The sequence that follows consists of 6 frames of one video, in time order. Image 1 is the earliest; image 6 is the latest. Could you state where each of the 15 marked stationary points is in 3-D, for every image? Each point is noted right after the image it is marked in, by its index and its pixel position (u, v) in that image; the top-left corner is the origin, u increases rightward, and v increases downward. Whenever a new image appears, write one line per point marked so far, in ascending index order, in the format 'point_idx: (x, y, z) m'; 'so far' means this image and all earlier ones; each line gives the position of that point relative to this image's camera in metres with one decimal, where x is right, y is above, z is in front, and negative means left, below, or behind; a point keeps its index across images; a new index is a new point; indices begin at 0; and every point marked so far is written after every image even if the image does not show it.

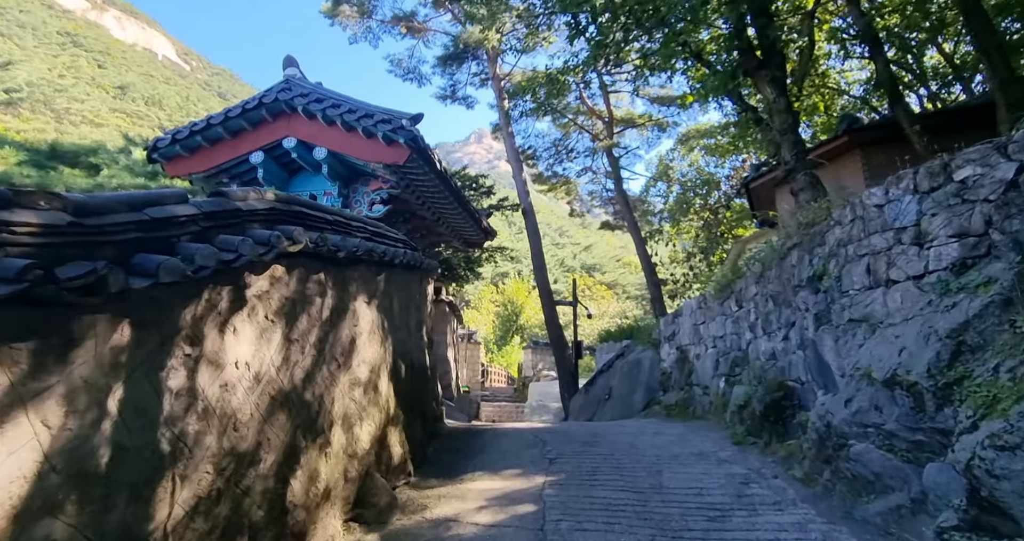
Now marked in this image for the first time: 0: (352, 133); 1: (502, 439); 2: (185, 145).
0: (-2.2, +1.8, +8.3) m
1: (-0.1, -1.6, +5.9) m
2: (-4.4, +1.7, +8.3) m
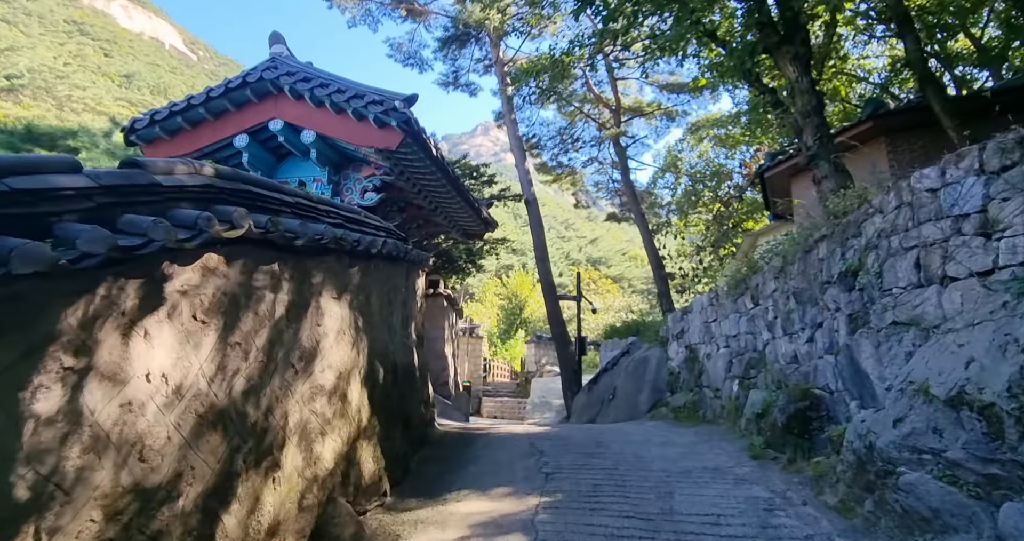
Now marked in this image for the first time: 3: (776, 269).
0: (-2.2, +2.0, +7.8) m
1: (-0.1, -1.6, +5.4) m
2: (-4.4, +1.8, +7.8) m
3: (+2.5, 0.0, +5.8) m
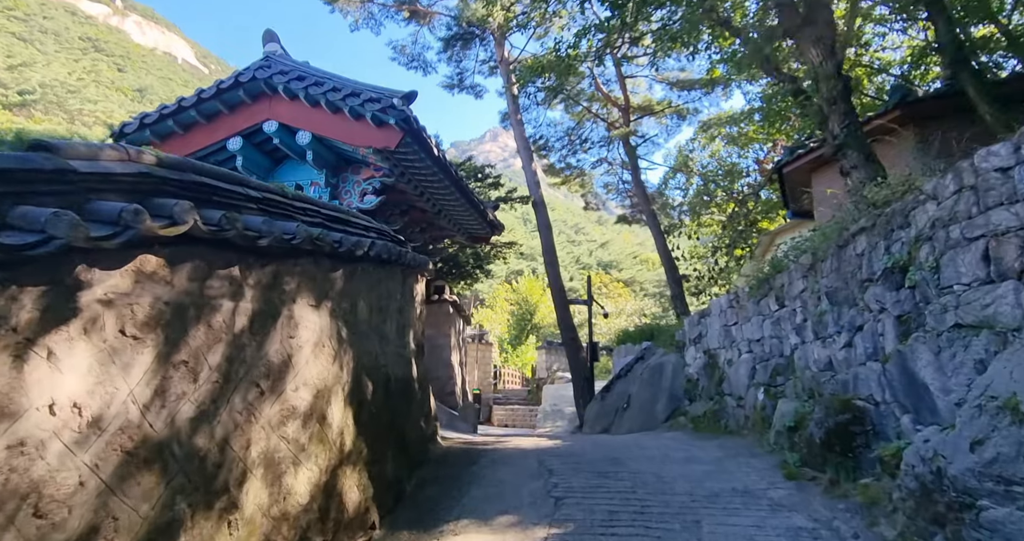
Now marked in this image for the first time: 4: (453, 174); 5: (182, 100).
0: (-2.1, +1.9, +7.4) m
1: (-0.1, -1.6, +5.0) m
2: (-4.3, +1.7, +7.5) m
3: (+2.5, 0.0, +5.3) m
4: (-0.8, +1.3, +8.3) m
5: (-4.0, +2.1, +7.4) m
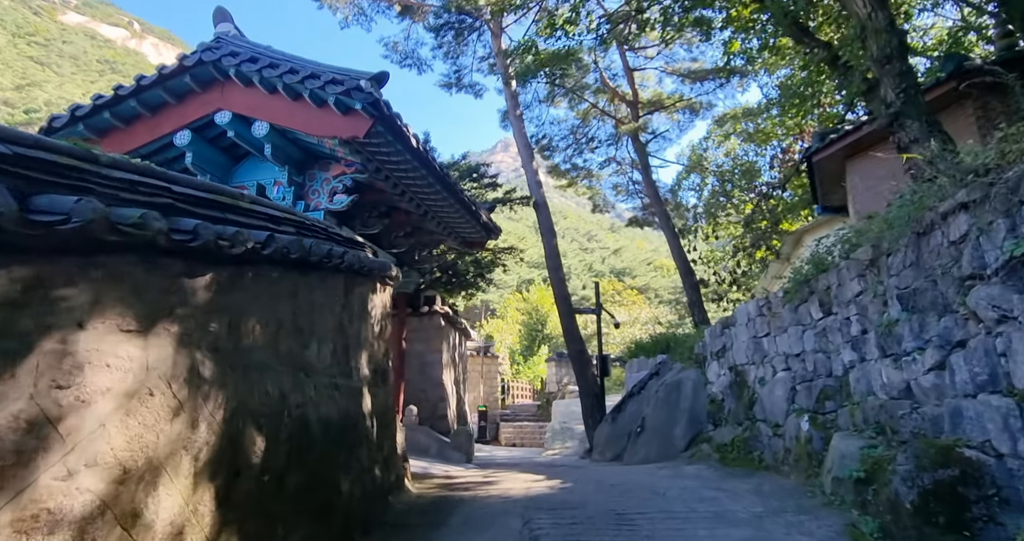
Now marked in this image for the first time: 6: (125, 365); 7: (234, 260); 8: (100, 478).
0: (-2.2, +1.8, +6.4) m
1: (-0.2, -1.6, +3.9) m
2: (-4.5, +1.6, +6.5) m
3: (+2.4, 0.0, +4.2) m
4: (-0.9, +1.2, +7.3) m
5: (-4.1, +1.9, +6.4) m
6: (-1.2, -0.3, +1.9) m
7: (-1.1, 0.0, +2.4) m
8: (-1.1, -0.6, +1.7) m
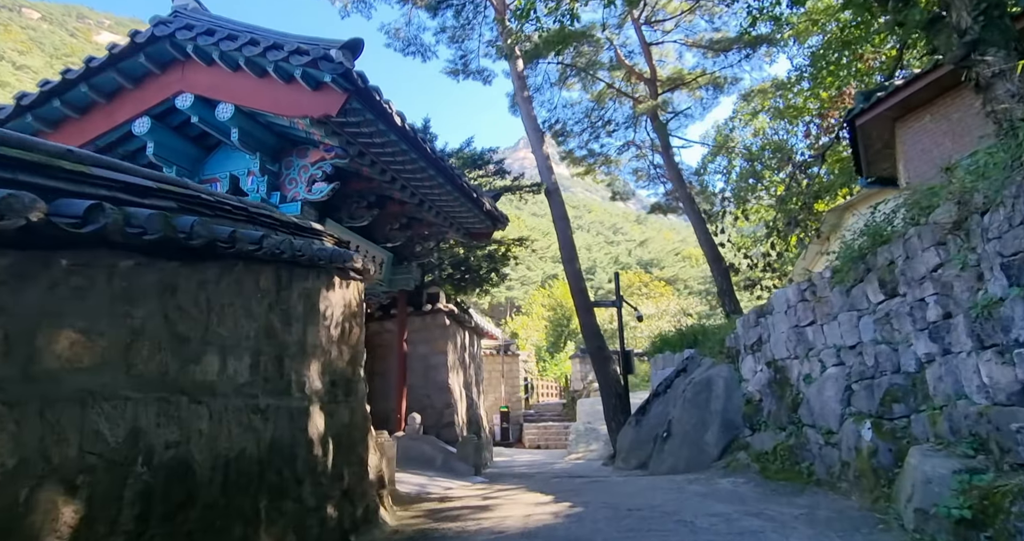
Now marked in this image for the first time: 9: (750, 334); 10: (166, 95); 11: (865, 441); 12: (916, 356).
0: (-2.3, +1.8, +5.7) m
1: (-0.3, -1.5, +3.1) m
2: (-4.5, +1.5, +5.8) m
3: (+2.3, +0.2, +3.2) m
4: (-0.9, +1.3, +6.5) m
5: (-4.2, +1.9, +5.8) m
6: (-1.4, -0.3, +1.1) m
7: (-1.3, +0.1, +1.6) m
8: (-1.3, -0.5, +0.9) m
9: (+2.5, -0.7, +6.5) m
10: (-3.4, +1.7, +5.9) m
11: (+2.3, -1.1, +3.9) m
12: (+2.4, -0.5, +3.6) m
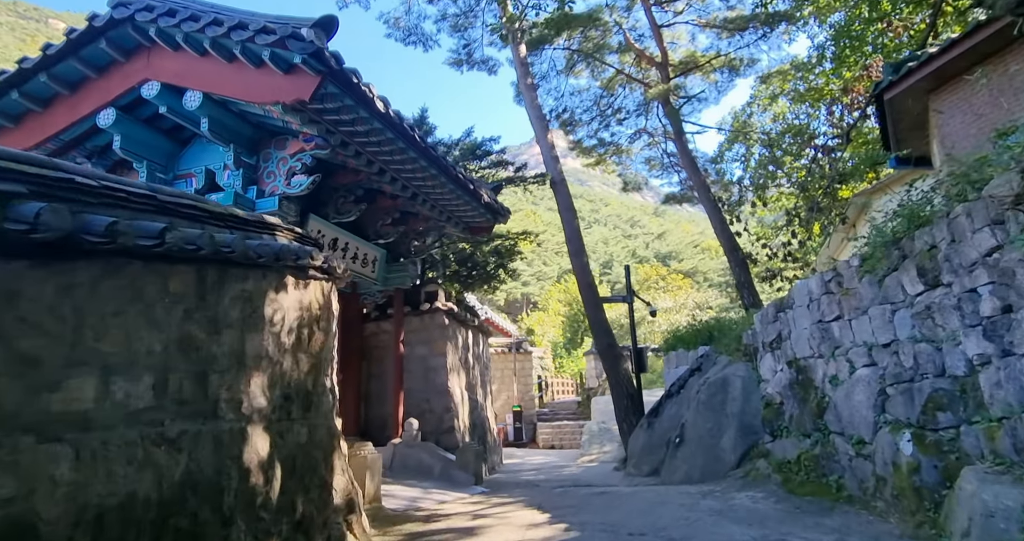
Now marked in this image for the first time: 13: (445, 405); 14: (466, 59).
0: (-2.4, +1.8, +5.2) m
1: (-0.4, -1.5, +2.6) m
2: (-4.6, +1.4, +5.5) m
3: (+2.1, +0.3, +2.7) m
4: (-1.0, +1.3, +6.0) m
5: (-4.3, +1.8, +5.4) m
6: (-1.6, -0.3, +0.6) m
7: (-1.5, +0.1, +1.2) m
8: (-1.5, -0.5, +0.5) m
9: (+2.5, -0.6, +6.0) m
10: (-3.5, +1.7, +5.5) m
11: (+2.2, -1.0, +3.4) m
12: (+2.2, -0.4, +3.0) m
13: (-0.9, -1.8, +8.3) m
14: (-1.2, +5.1, +14.9) m
